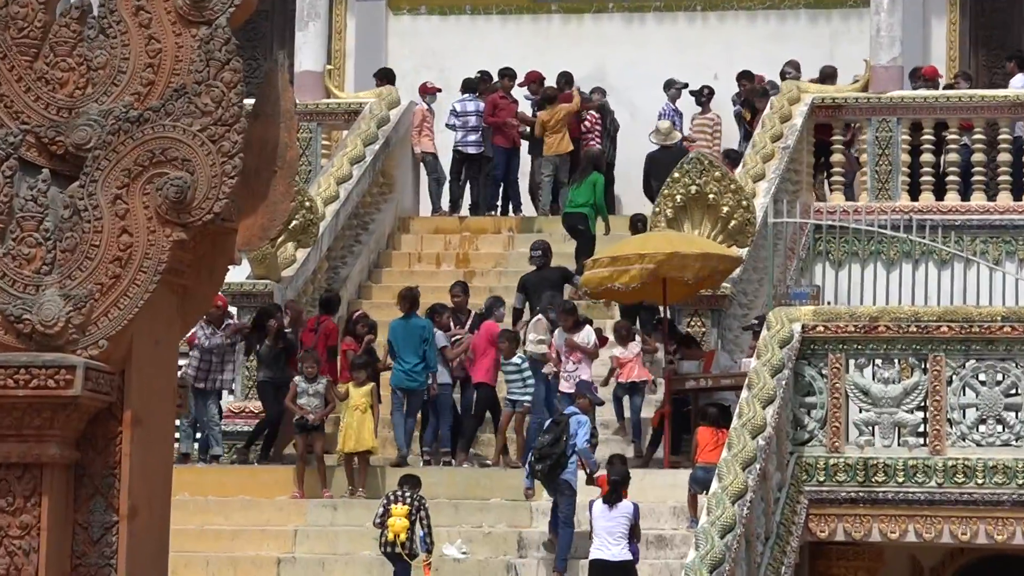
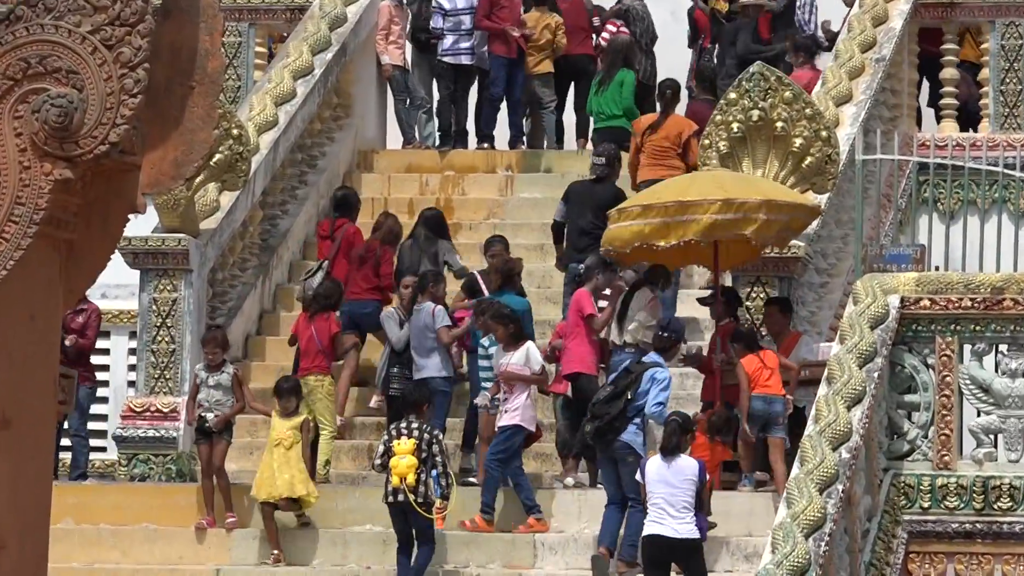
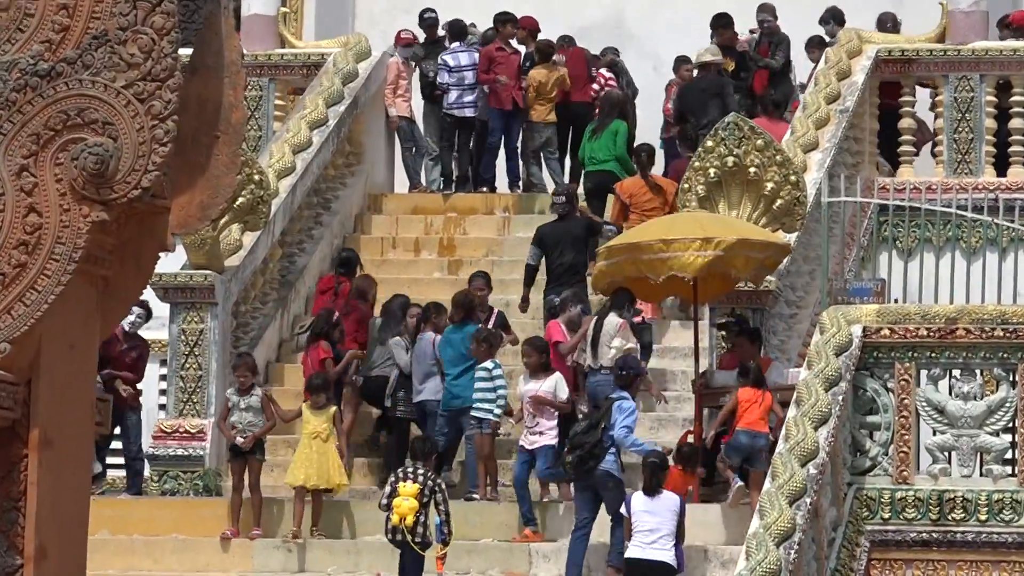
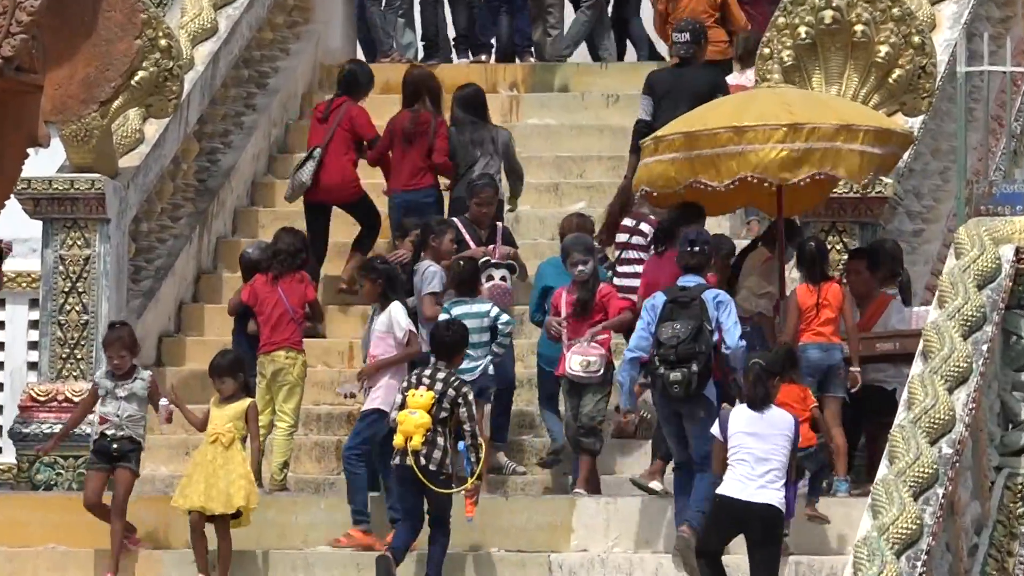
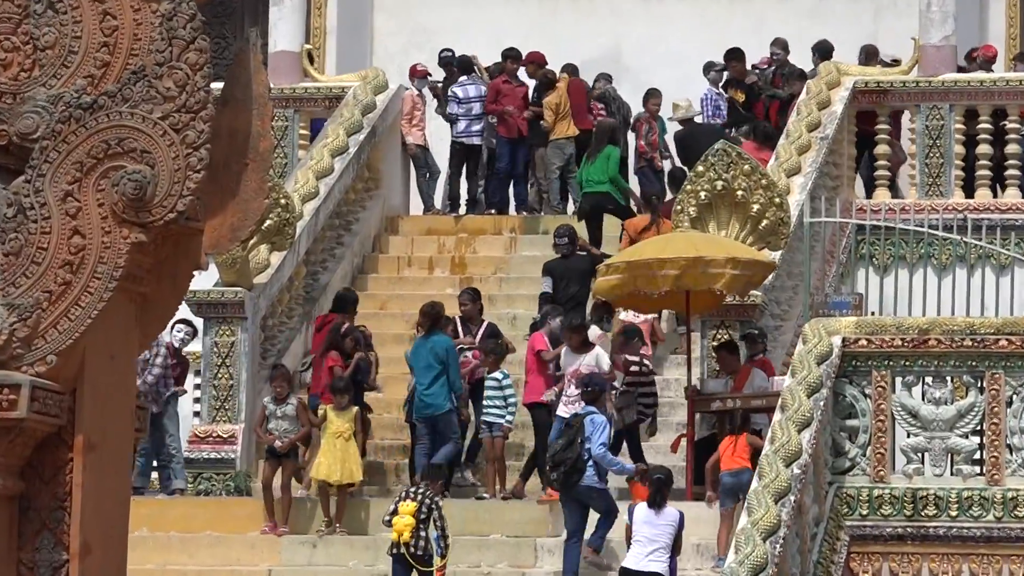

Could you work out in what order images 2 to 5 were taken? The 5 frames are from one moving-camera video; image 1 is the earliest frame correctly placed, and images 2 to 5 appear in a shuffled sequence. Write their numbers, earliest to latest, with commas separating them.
5, 3, 2, 4
